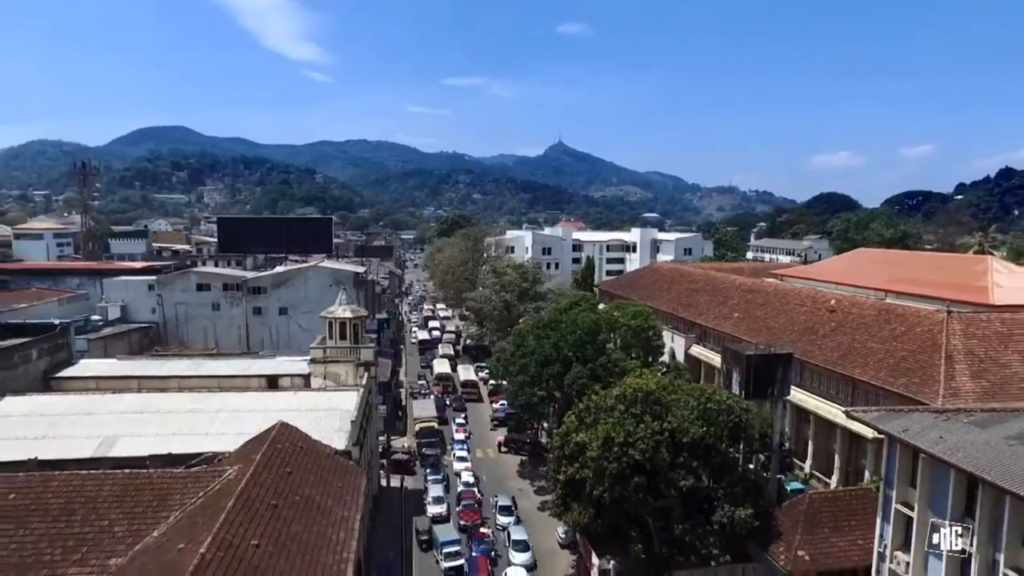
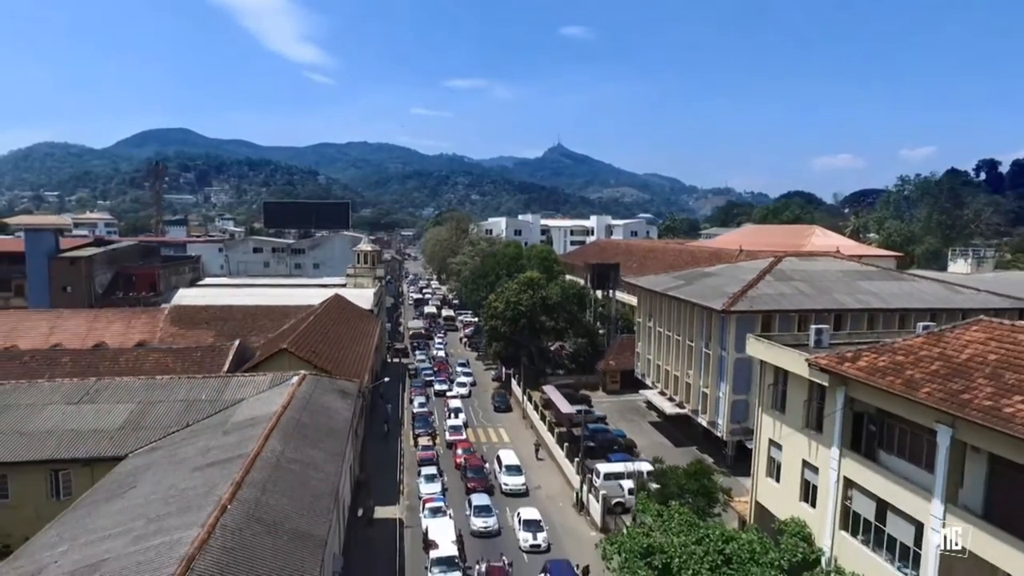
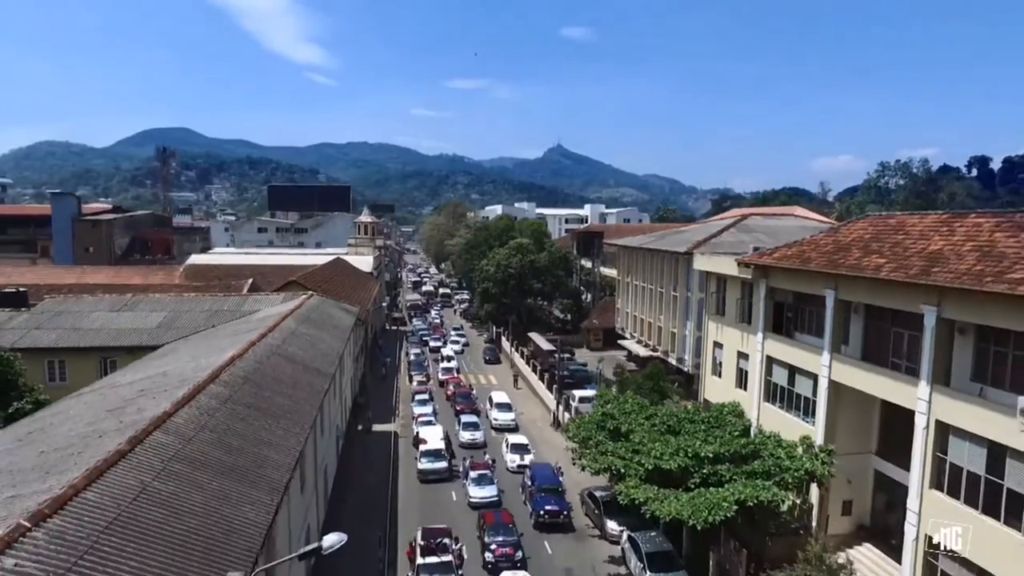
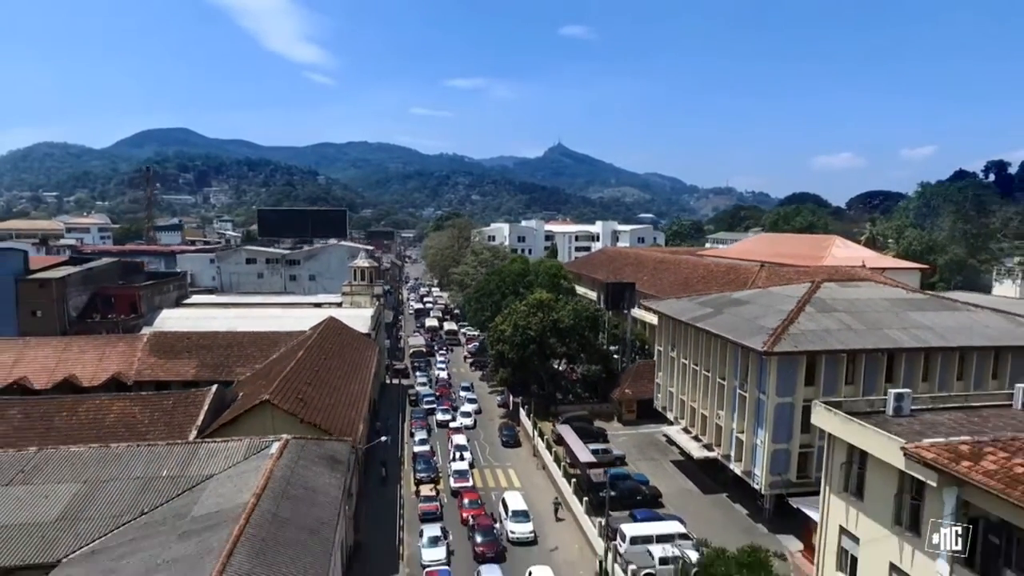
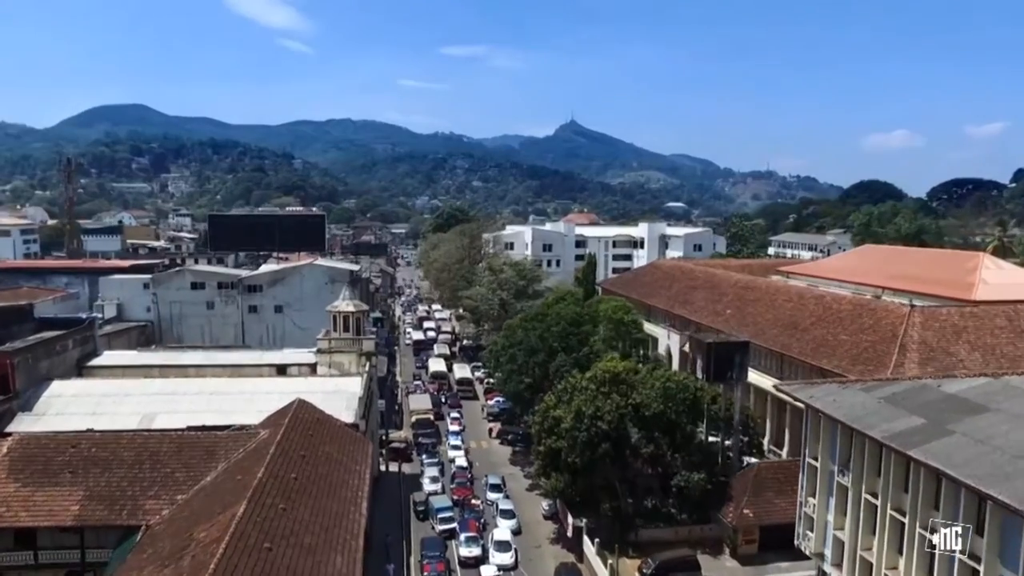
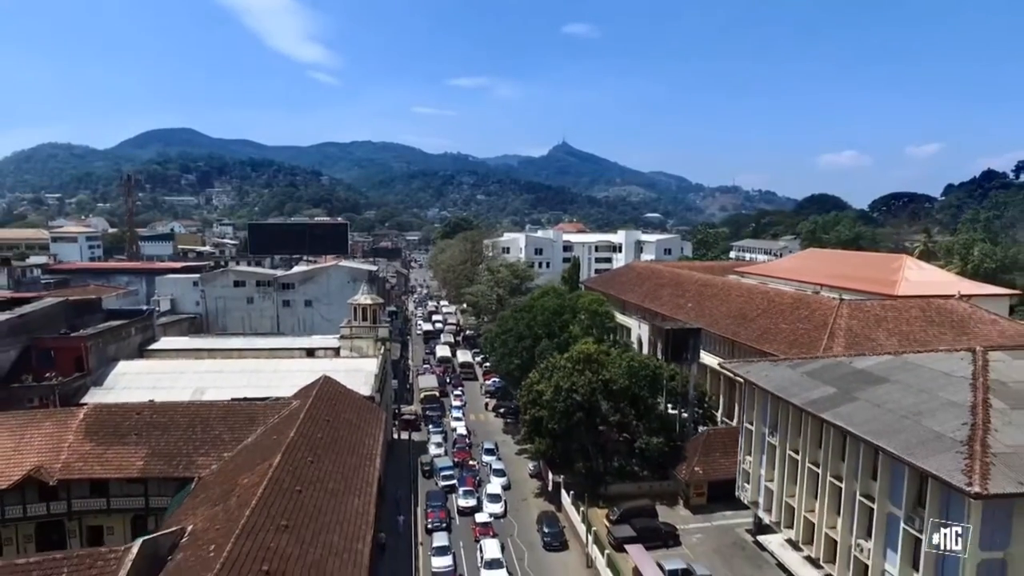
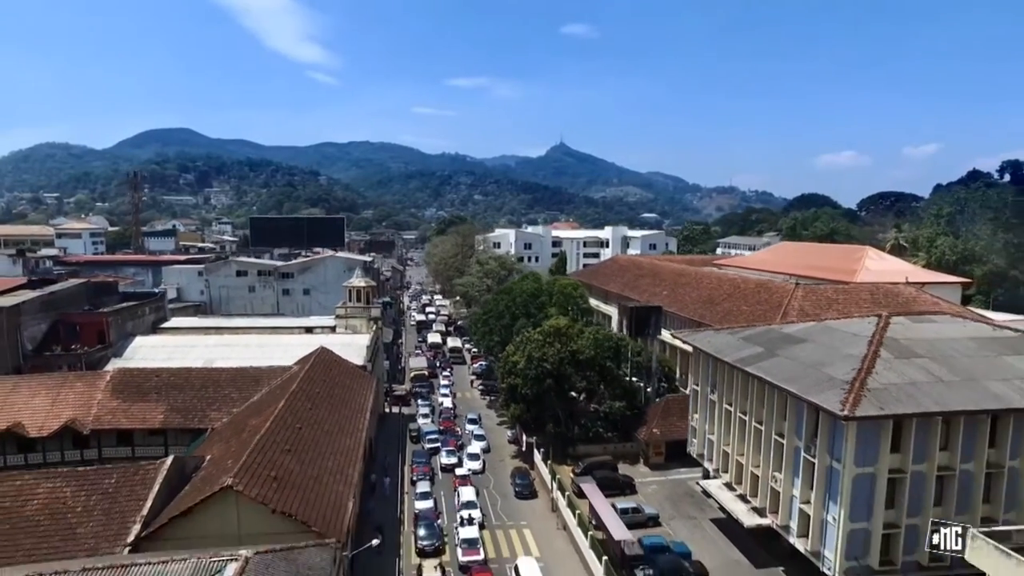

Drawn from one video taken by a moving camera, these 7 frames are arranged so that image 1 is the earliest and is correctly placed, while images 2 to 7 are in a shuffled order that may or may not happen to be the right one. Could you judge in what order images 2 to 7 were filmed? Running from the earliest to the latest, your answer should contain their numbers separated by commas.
5, 6, 7, 4, 2, 3
